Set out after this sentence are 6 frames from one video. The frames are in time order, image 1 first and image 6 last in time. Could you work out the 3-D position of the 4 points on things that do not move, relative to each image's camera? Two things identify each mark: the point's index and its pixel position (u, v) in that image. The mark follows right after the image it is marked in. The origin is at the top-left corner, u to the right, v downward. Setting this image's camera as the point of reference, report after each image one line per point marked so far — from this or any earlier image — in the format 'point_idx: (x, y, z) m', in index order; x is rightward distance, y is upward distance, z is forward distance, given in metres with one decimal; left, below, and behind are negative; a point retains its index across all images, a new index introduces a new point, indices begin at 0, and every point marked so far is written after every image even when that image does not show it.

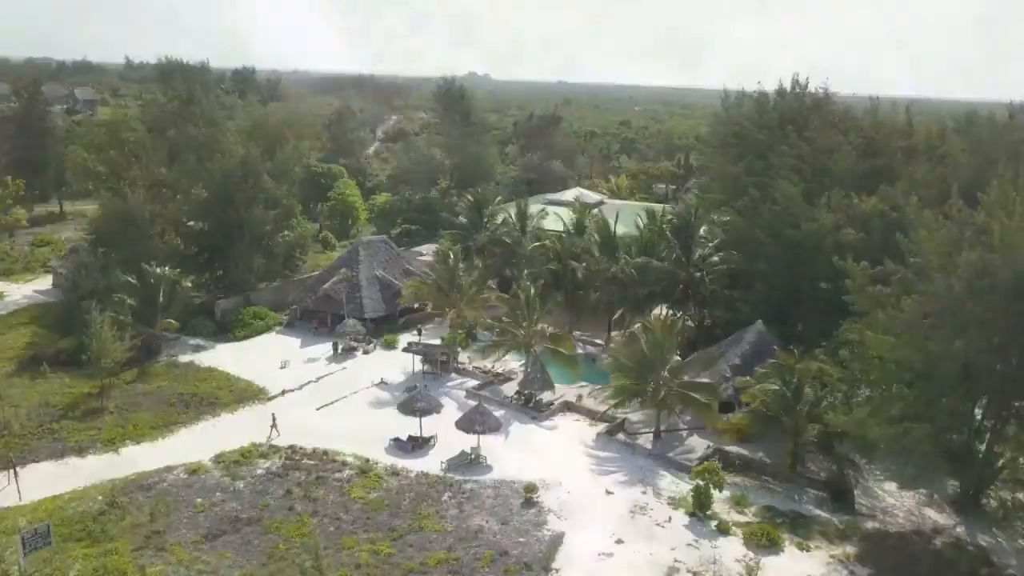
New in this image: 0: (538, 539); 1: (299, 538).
0: (+0.7, -6.1, +20.0) m
1: (-5.1, -6.0, +19.9) m
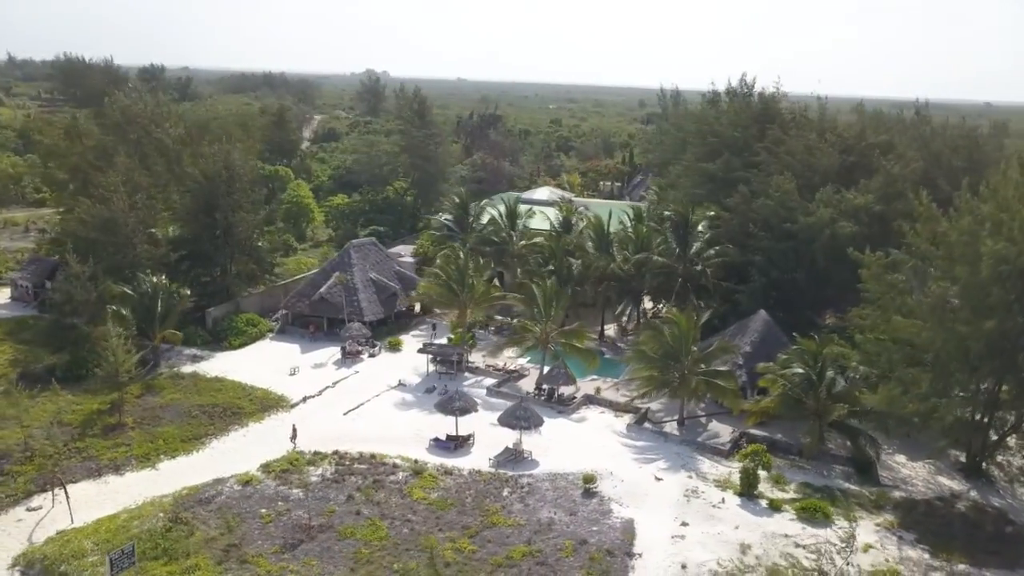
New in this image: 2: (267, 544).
0: (+2.5, -6.0, +20.8) m
1: (-3.2, -6.1, +20.0) m
2: (-5.8, -6.1, +19.6) m
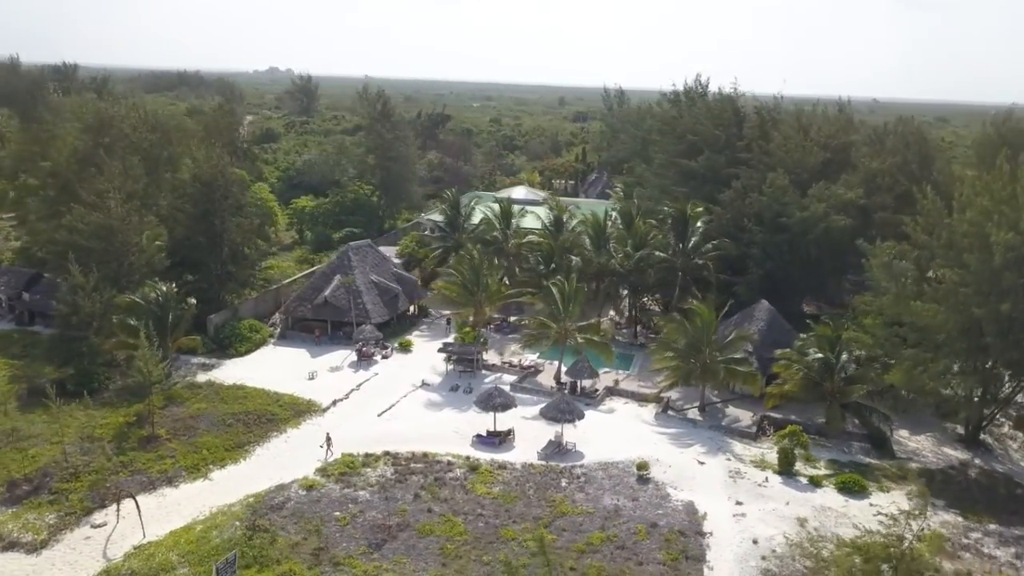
0: (+4.3, -5.9, +21.9) m
1: (-1.3, -6.2, +20.5) m
2: (-3.8, -6.2, +19.8) m
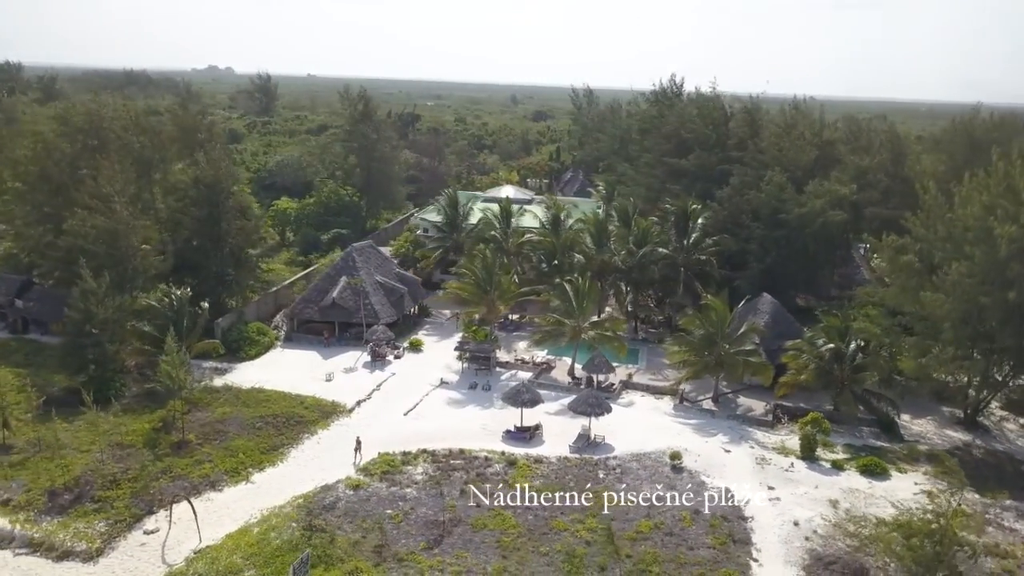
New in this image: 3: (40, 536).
0: (+5.6, -5.7, +22.7) m
1: (0.0, -6.1, +21.0) m
2: (-2.5, -6.2, +20.2) m
3: (-11.3, -6.0, +19.8) m
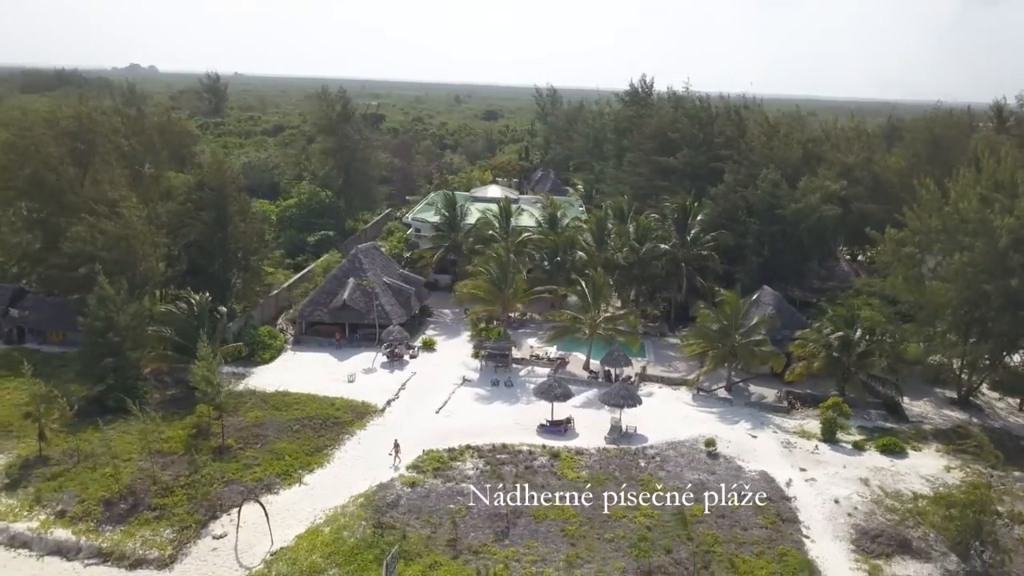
0: (+7.0, -5.5, +23.9) m
1: (+1.6, -6.1, +21.7) m
2: (-0.8, -6.2, +20.7) m
3: (-9.6, -6.1, +19.7) m
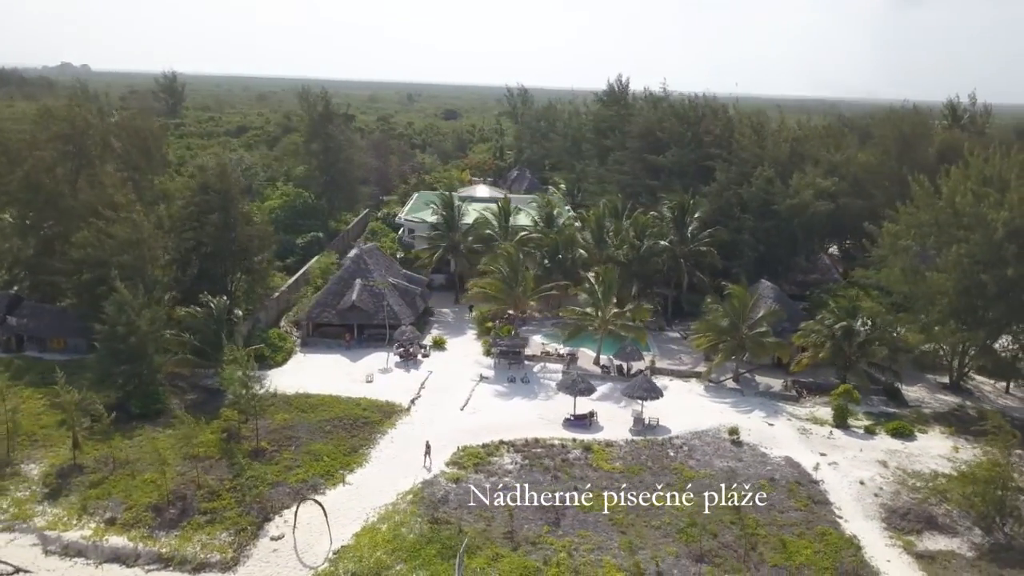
0: (+8.1, -5.3, +25.0) m
1: (+2.9, -6.0, +22.4) m
2: (+0.6, -6.1, +21.2) m
3: (-8.2, -6.3, +19.6) m
